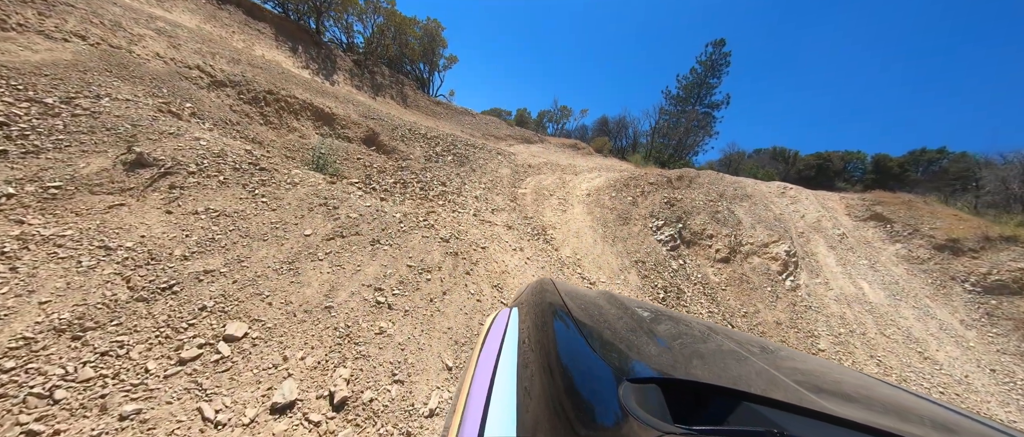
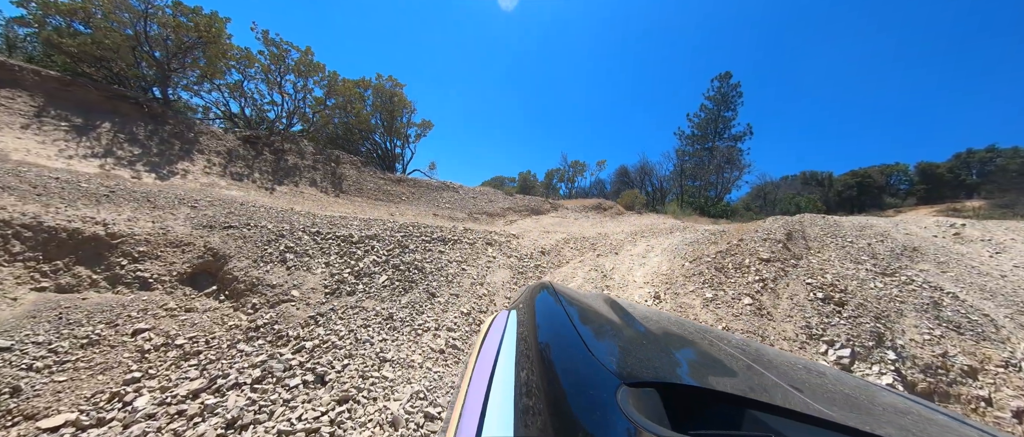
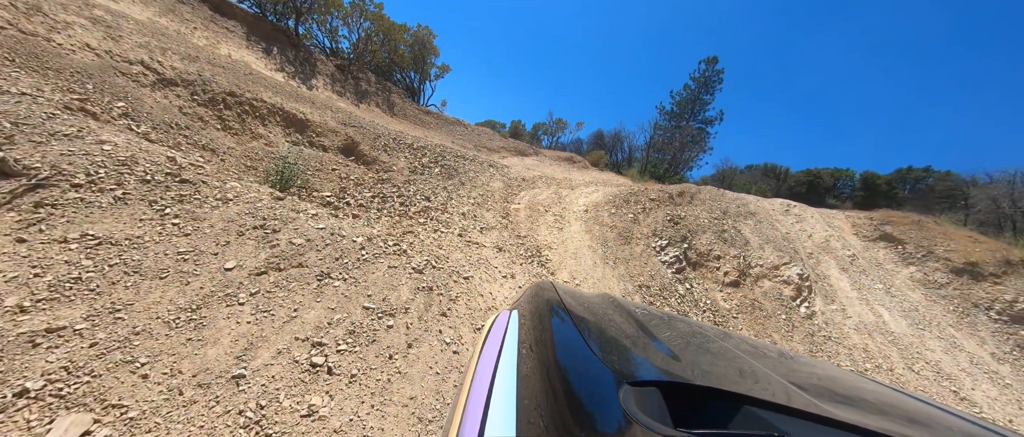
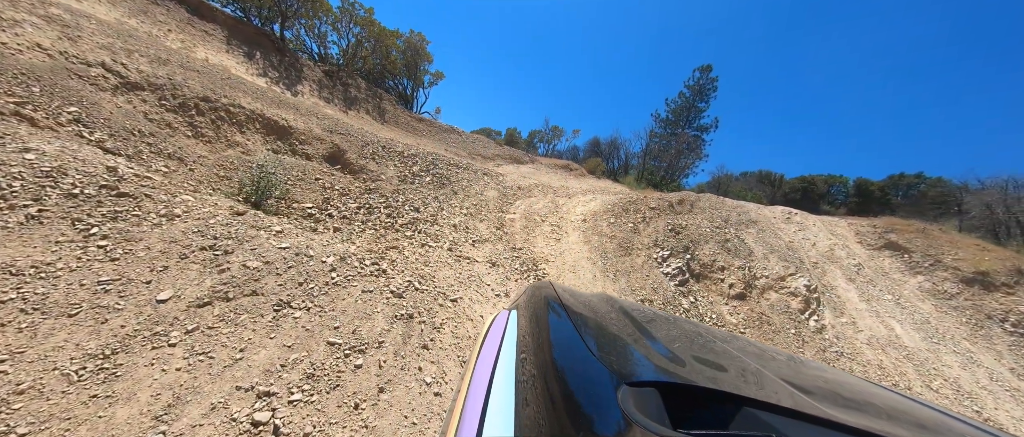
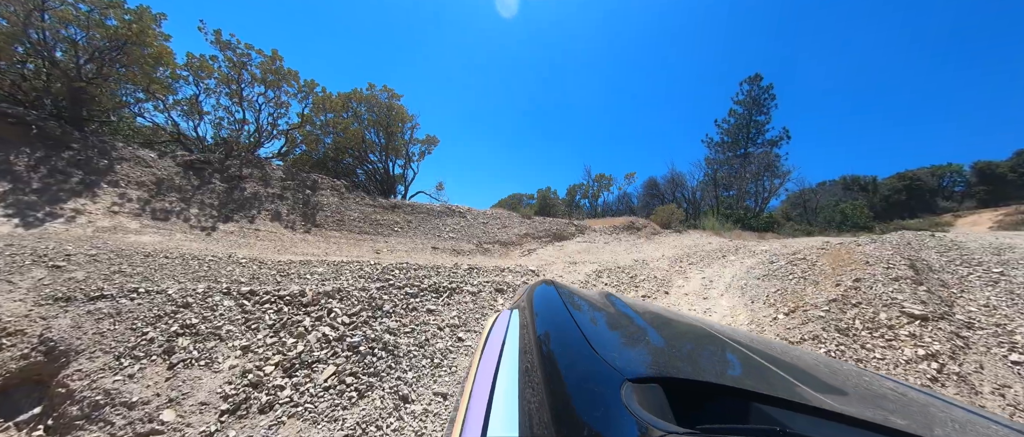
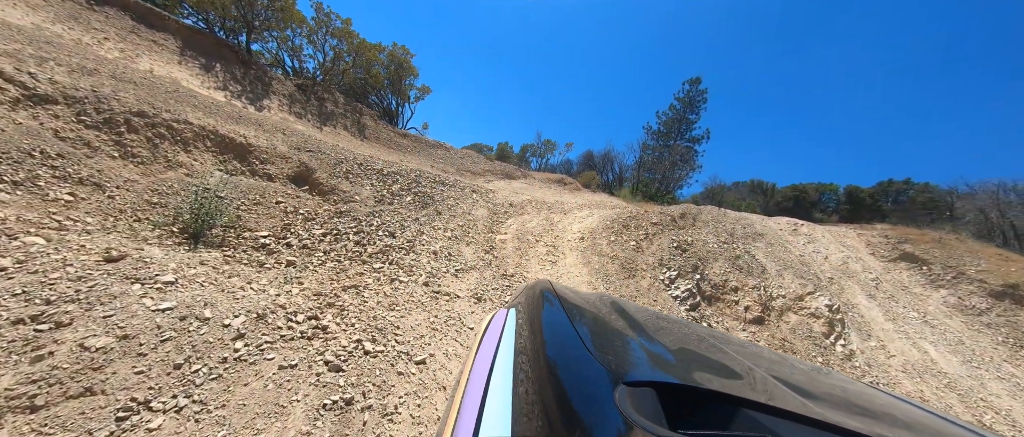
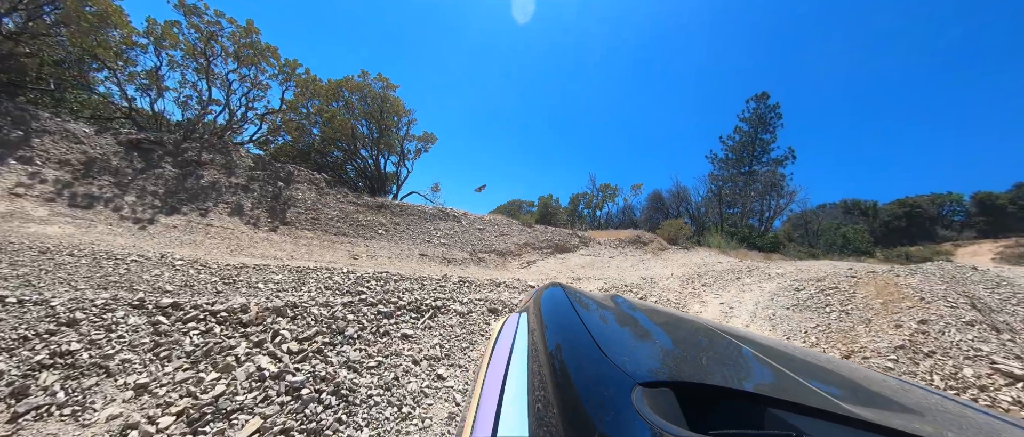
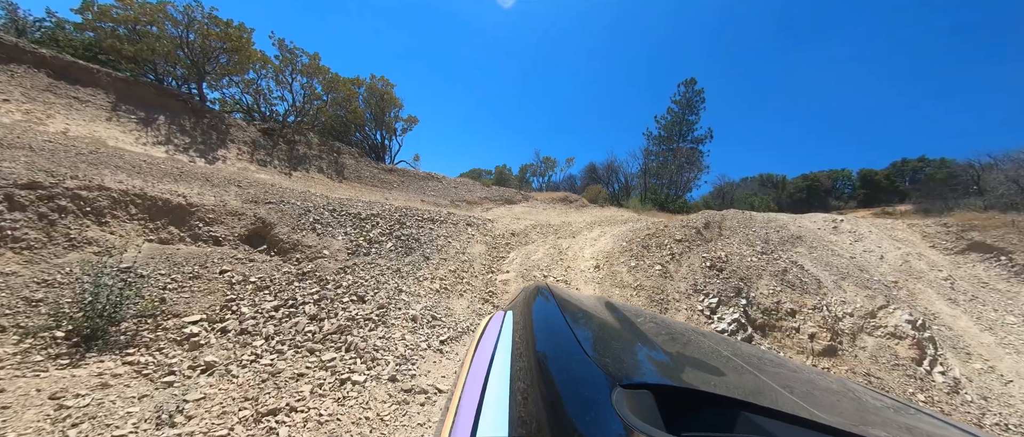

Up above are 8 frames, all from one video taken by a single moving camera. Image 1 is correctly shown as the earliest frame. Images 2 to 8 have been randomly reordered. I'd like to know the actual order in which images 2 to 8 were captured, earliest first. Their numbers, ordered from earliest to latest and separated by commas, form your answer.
3, 4, 6, 8, 2, 5, 7
